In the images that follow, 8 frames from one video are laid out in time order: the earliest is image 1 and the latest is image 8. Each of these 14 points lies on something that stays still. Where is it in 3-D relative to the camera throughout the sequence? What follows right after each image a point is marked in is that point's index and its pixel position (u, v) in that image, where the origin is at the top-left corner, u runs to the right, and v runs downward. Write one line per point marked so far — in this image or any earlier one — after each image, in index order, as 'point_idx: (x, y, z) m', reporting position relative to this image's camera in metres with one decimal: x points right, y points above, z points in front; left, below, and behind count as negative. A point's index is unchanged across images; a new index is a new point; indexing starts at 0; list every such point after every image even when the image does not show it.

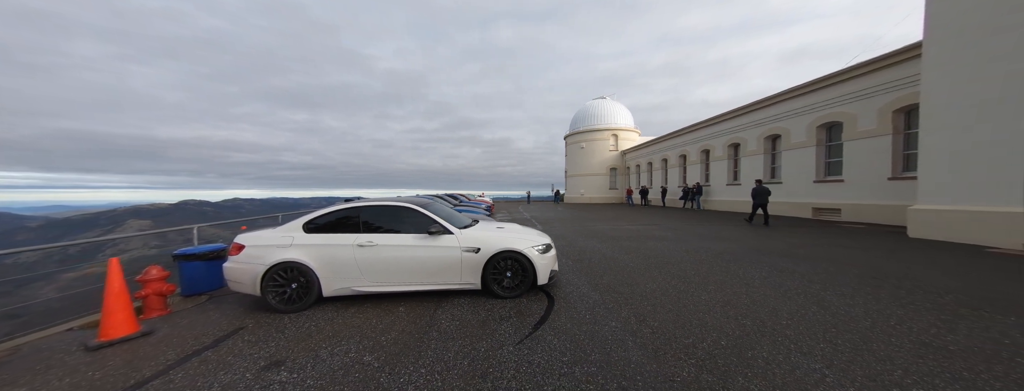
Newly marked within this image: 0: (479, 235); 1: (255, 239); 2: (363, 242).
0: (-0.5, -0.6, +3.8) m
1: (-3.4, -0.6, +3.4) m
2: (-2.1, -0.6, +3.5) m
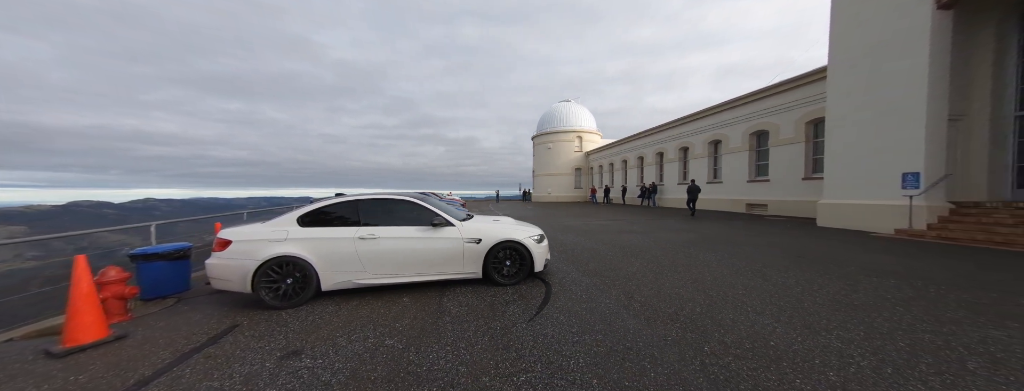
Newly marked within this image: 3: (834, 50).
0: (-0.5, -0.5, +3.9) m
1: (-3.4, -0.5, +3.2) m
2: (-2.0, -0.5, +3.4) m
3: (+12.6, +5.7, +9.8) m
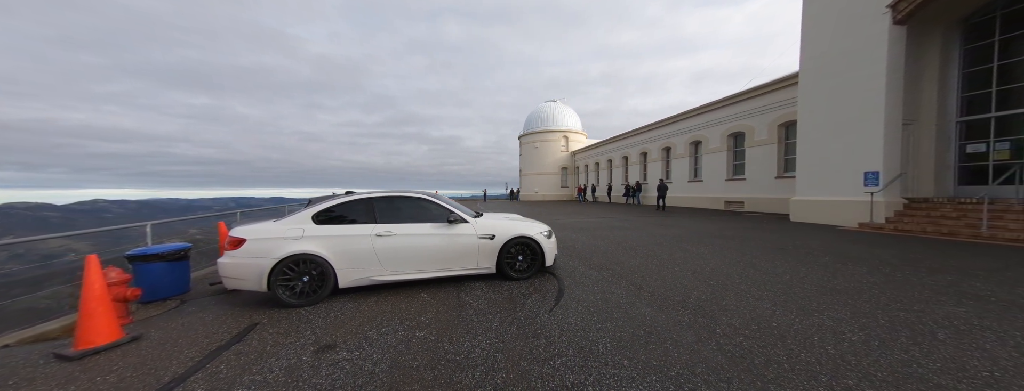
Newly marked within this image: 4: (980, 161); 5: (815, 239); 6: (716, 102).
0: (-0.3, -0.4, +4.0) m
1: (-3.1, -0.4, +3.1) m
2: (-1.8, -0.5, +3.4) m
3: (+12.4, +5.8, +10.6) m
4: (+15.8, +1.2, +8.5) m
5: (+8.3, -1.2, +7.0) m
6: (+14.5, +6.6, +17.8) m
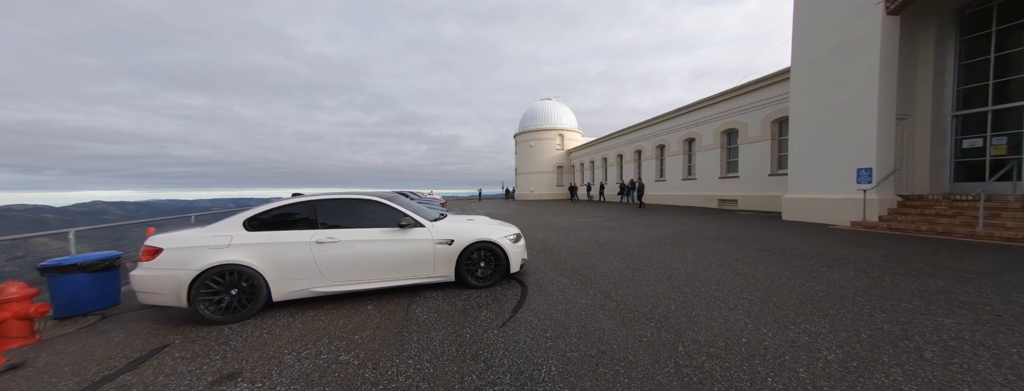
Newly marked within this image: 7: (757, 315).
0: (-0.9, -0.5, +3.7) m
1: (-3.7, -0.5, +2.8) m
2: (-2.4, -0.5, +3.1) m
3: (+11.7, +5.9, +10.4) m
4: (+15.2, +1.3, +8.3) m
5: (+7.7, -1.2, +6.7) m
6: (+13.8, +6.8, +17.5) m
7: (+2.7, -1.3, +2.8) m
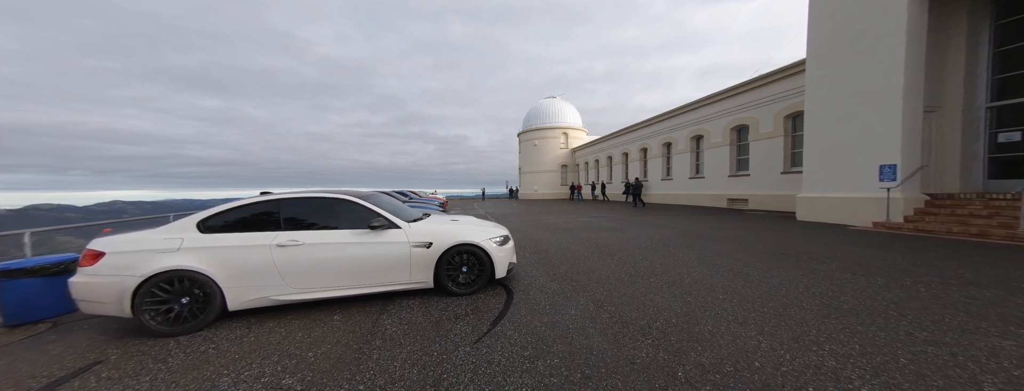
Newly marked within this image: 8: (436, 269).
0: (-1.1, -0.4, +3.4) m
1: (-3.9, -0.5, +2.5) m
2: (-2.6, -0.5, +2.9) m
3: (+11.7, +6.0, +9.8) m
4: (+15.1, +1.3, +7.6) m
5: (+7.6, -1.1, +6.2) m
6: (+13.9, +6.8, +16.9) m
7: (+2.5, -1.3, +2.4) m
8: (-1.0, -1.0, +3.4) m
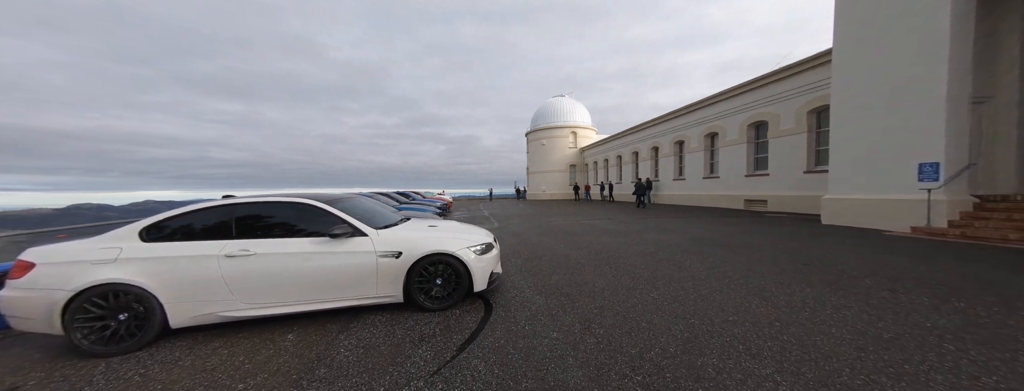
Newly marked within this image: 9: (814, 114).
0: (-1.4, -0.5, +3.1) m
1: (-4.2, -0.5, +2.3) m
2: (-2.9, -0.6, +2.6) m
3: (+11.6, +5.9, +8.9) m
4: (+15.0, +1.3, +6.6) m
5: (+7.4, -1.2, +5.6) m
6: (+14.2, +6.8, +16.0) m
7: (+2.2, -1.4, +1.9) m
8: (-1.3, -1.0, +3.1) m
9: (+15.3, +4.1, +12.8) m
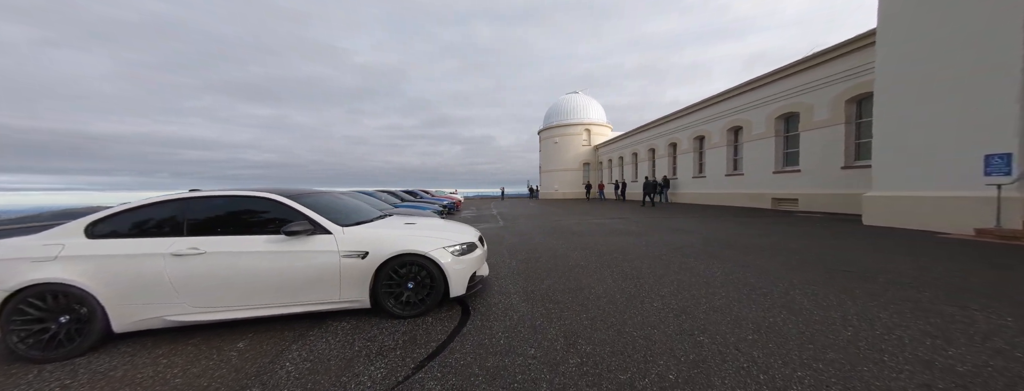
0: (-1.6, -0.4, +2.8) m
1: (-4.5, -0.5, +2.2) m
2: (-3.1, -0.5, +2.4) m
3: (+11.7, +6.0, +7.9) m
4: (+14.9, +1.4, +5.4) m
5: (+7.3, -1.1, +4.8) m
6: (+14.6, +6.9, +14.8) m
7: (+1.9, -1.3, +1.5) m
8: (-1.5, -1.0, +2.8) m
9: (+15.6, +4.2, +11.5) m
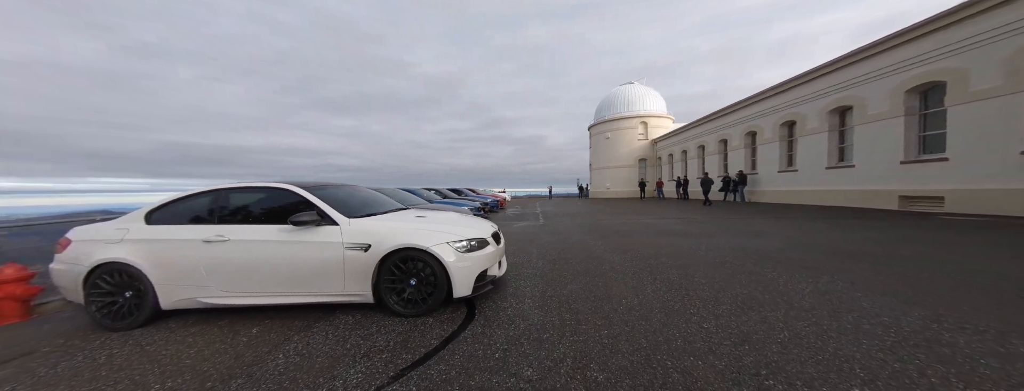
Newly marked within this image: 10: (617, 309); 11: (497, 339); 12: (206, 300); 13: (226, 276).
0: (-1.5, -0.3, +2.7) m
1: (-4.4, -0.4, +2.7) m
2: (-3.1, -0.4, +2.6) m
3: (+12.5, +6.1, +5.1) m
4: (+15.2, +1.5, +2.1) m
5: (+7.6, -1.0, +3.0) m
6: (+16.7, +7.0, +11.3) m
7: (+1.6, -1.2, +0.7) m
8: (-1.4, -0.9, +2.6) m
9: (+17.0, +4.3, +8.0) m
10: (+1.1, -1.2, +2.6) m
11: (-0.1, -1.3, +2.2) m
12: (-3.1, -1.0, +2.6) m
13: (-2.9, -0.8, +2.6) m
